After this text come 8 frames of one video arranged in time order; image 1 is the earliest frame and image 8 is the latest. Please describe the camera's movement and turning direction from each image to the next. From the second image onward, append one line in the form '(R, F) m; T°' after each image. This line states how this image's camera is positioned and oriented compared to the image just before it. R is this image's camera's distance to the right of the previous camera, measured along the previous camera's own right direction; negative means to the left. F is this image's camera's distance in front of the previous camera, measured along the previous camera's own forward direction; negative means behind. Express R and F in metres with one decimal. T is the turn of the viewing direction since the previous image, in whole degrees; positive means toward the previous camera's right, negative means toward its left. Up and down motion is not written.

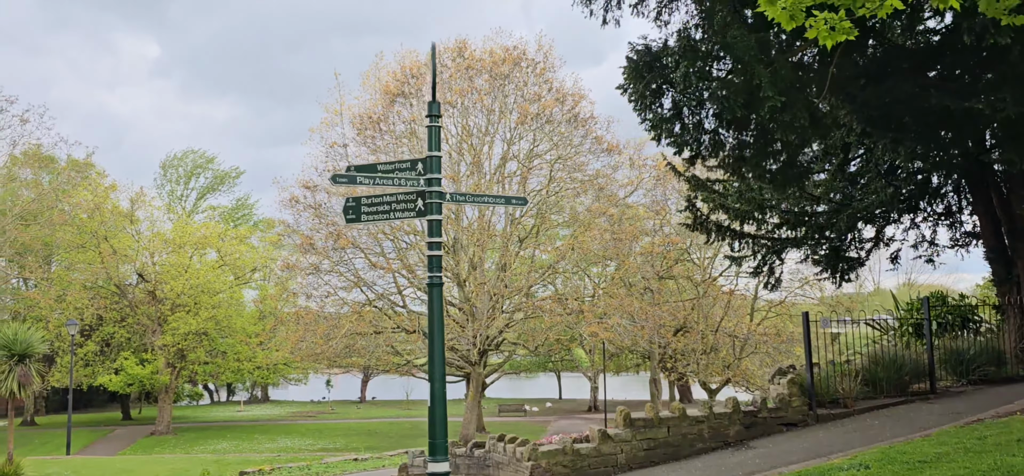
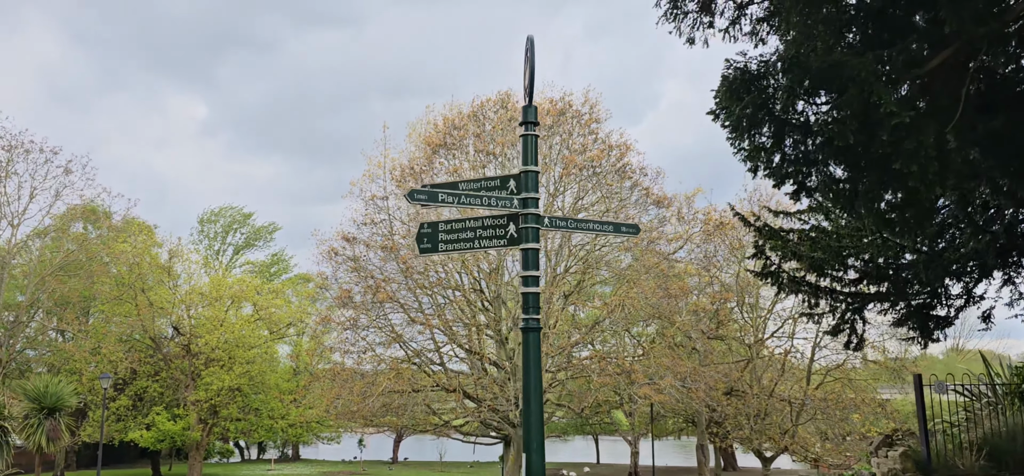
(-0.3, +0.6) m; -2°
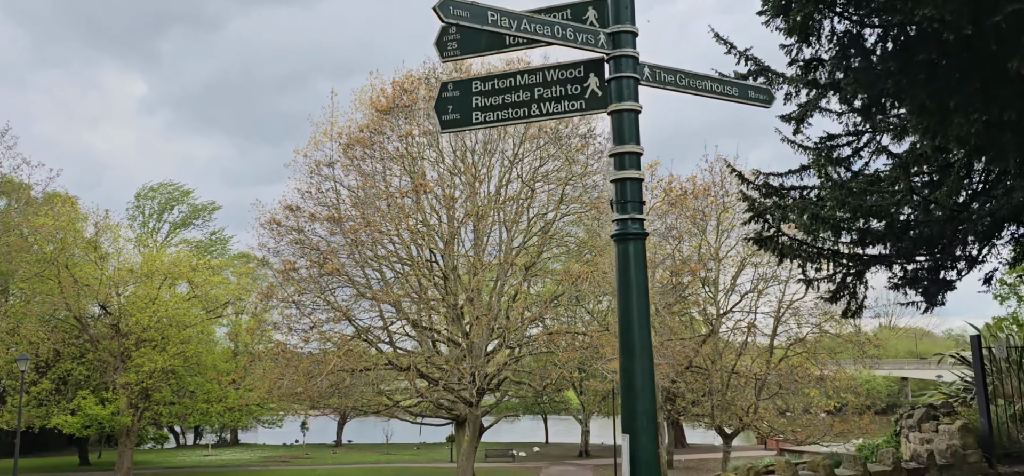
(-0.3, +1.0) m; +4°
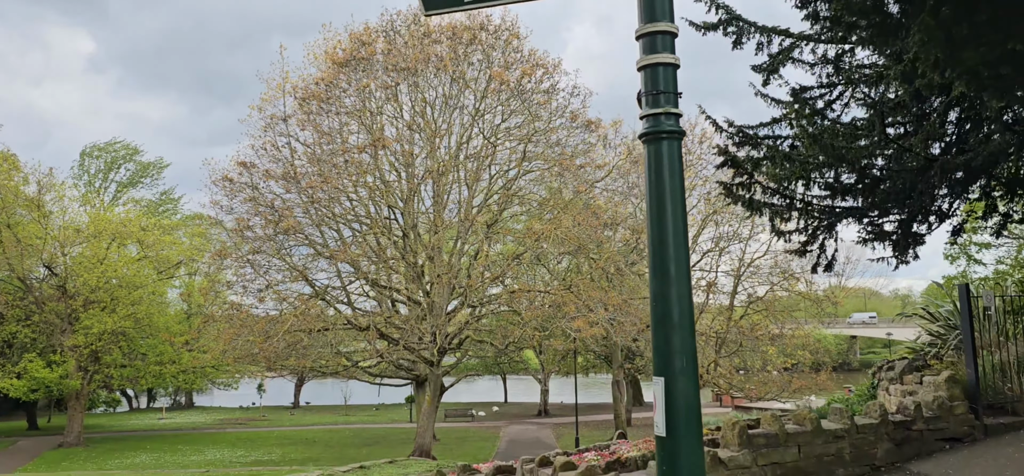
(-0.1, +0.3) m; +3°
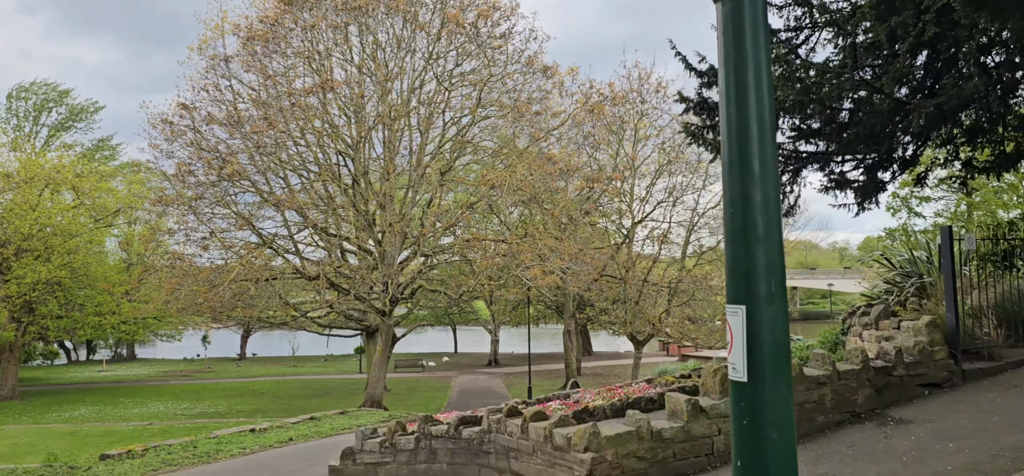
(-0.1, +0.3) m; +4°
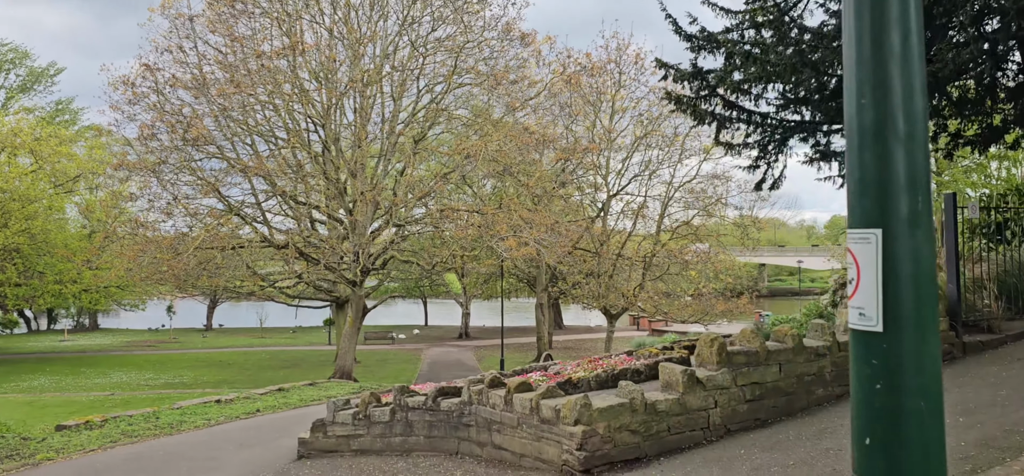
(-0.1, +0.3) m; +2°
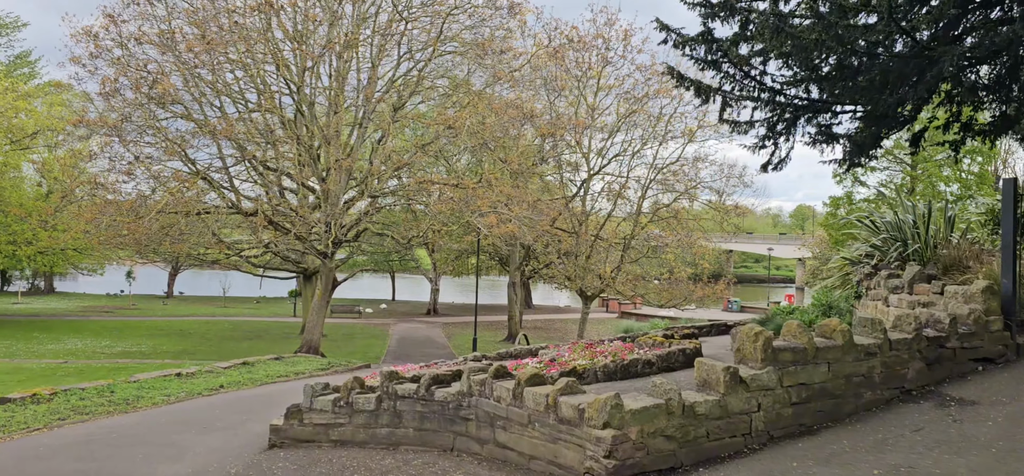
(-0.2, +0.5) m; +2°
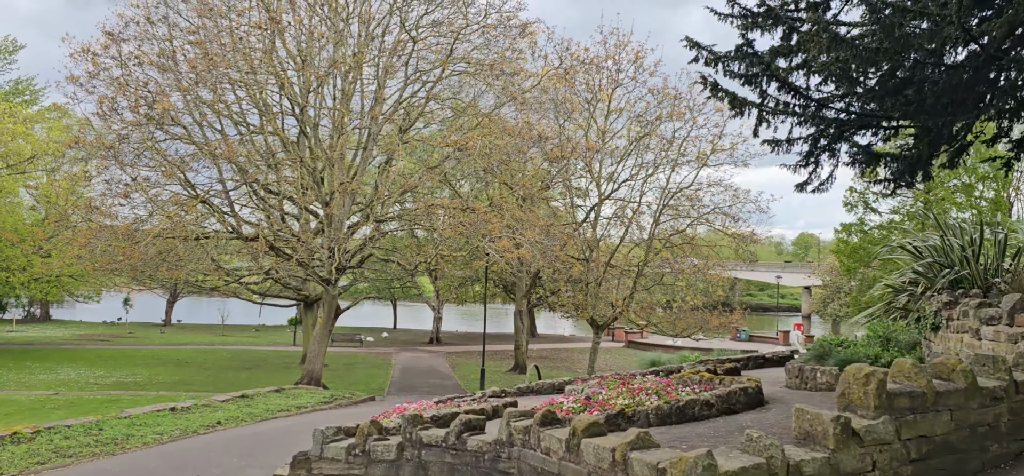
(-0.2, +0.6) m; 0°
